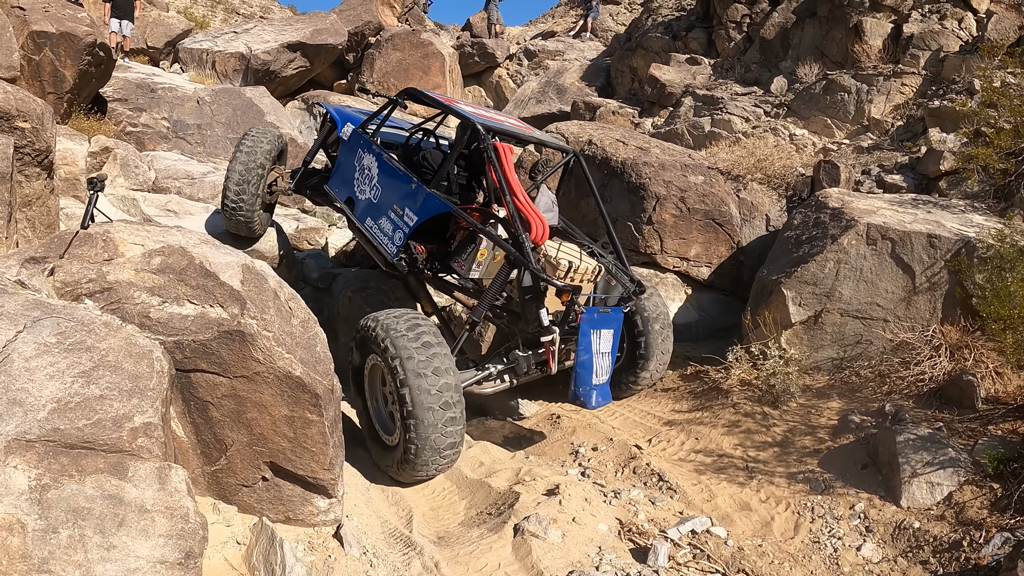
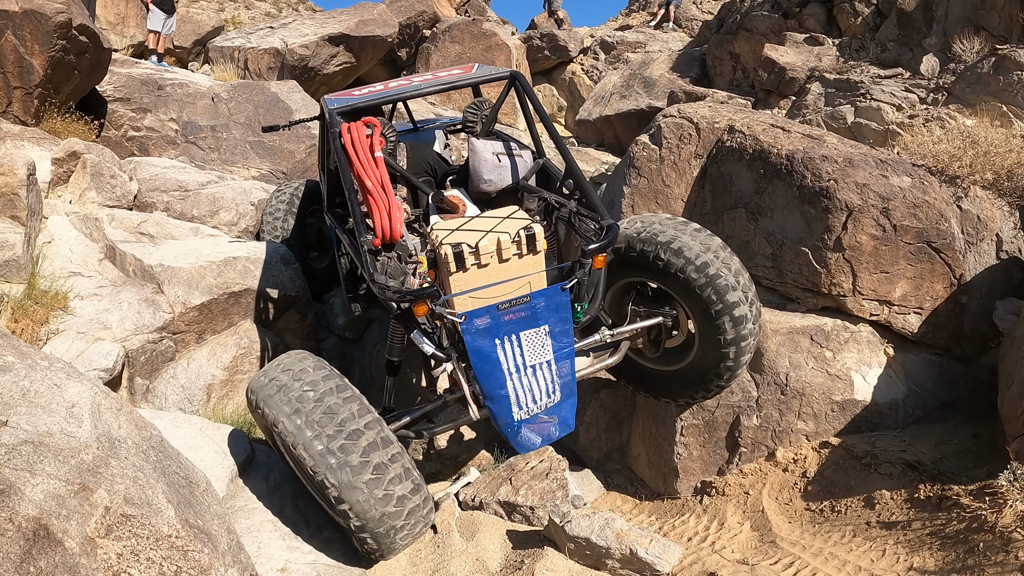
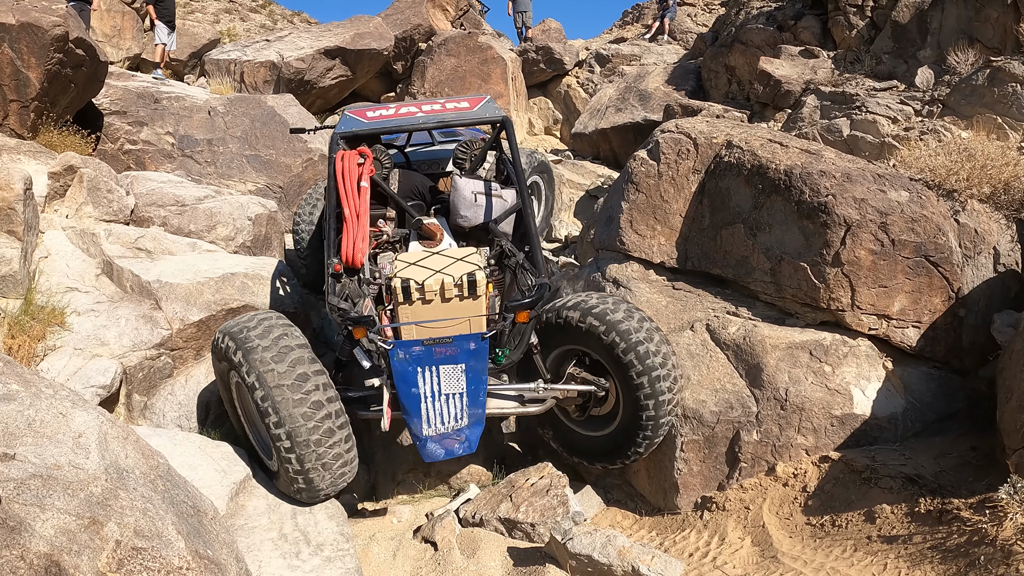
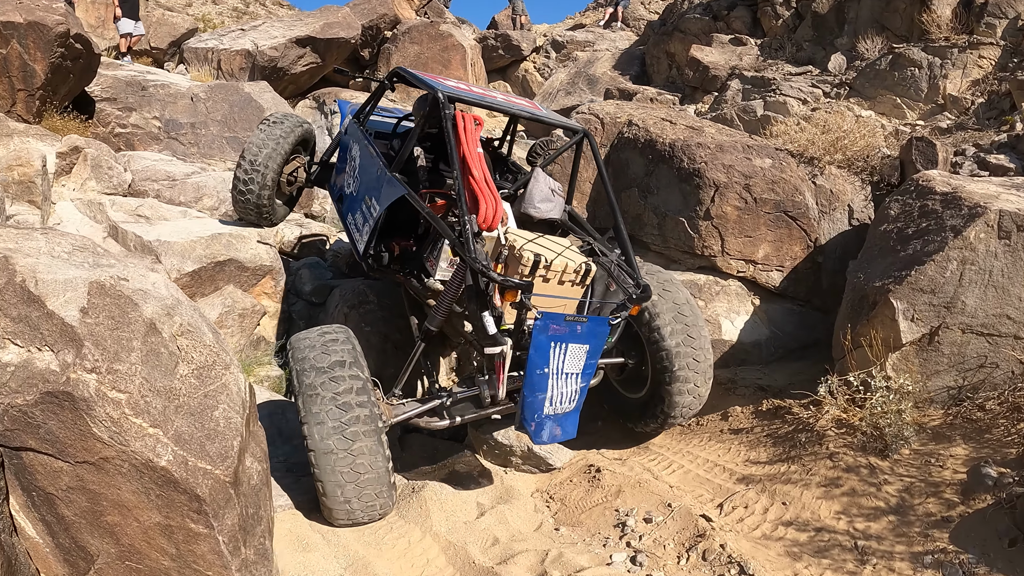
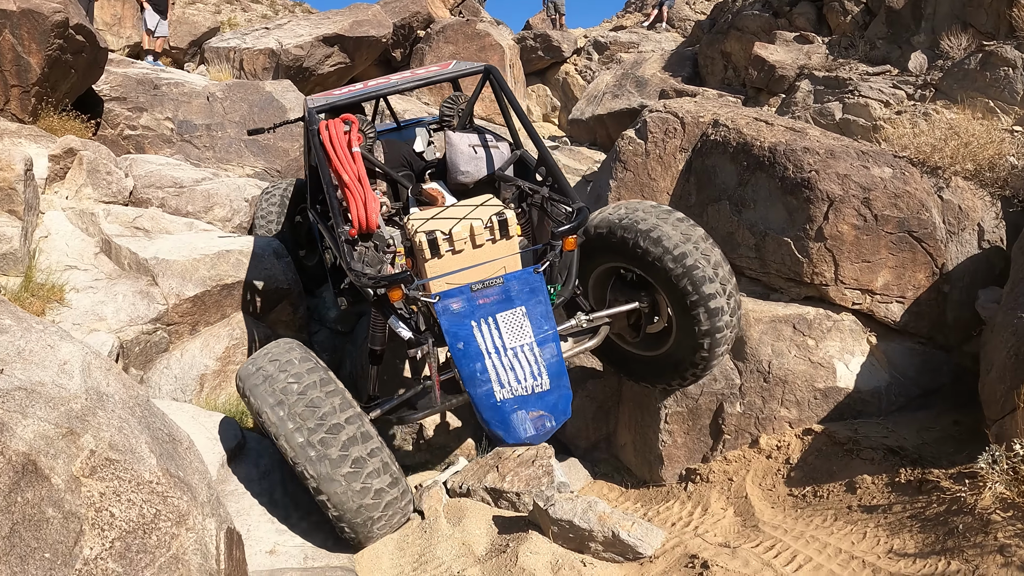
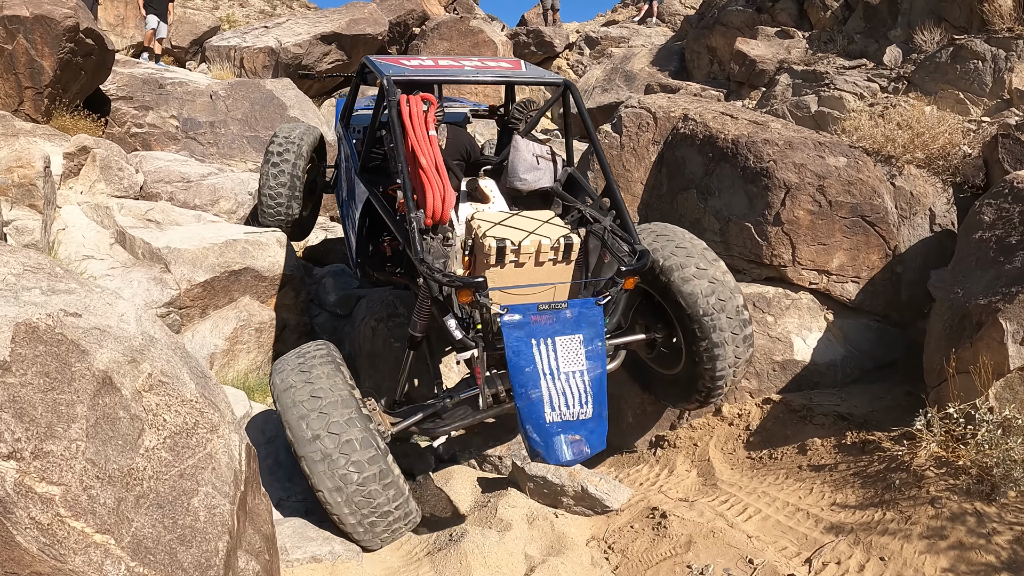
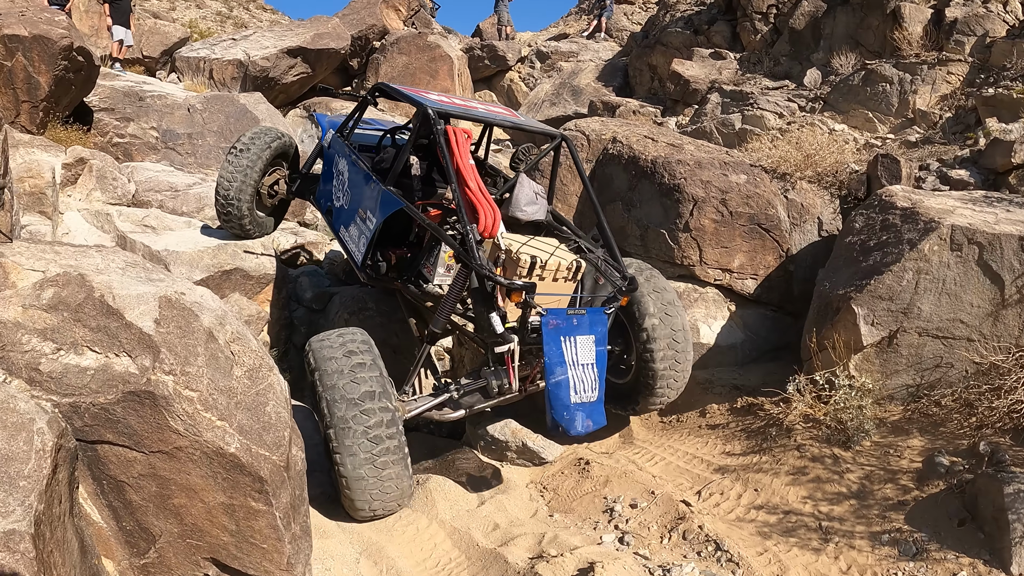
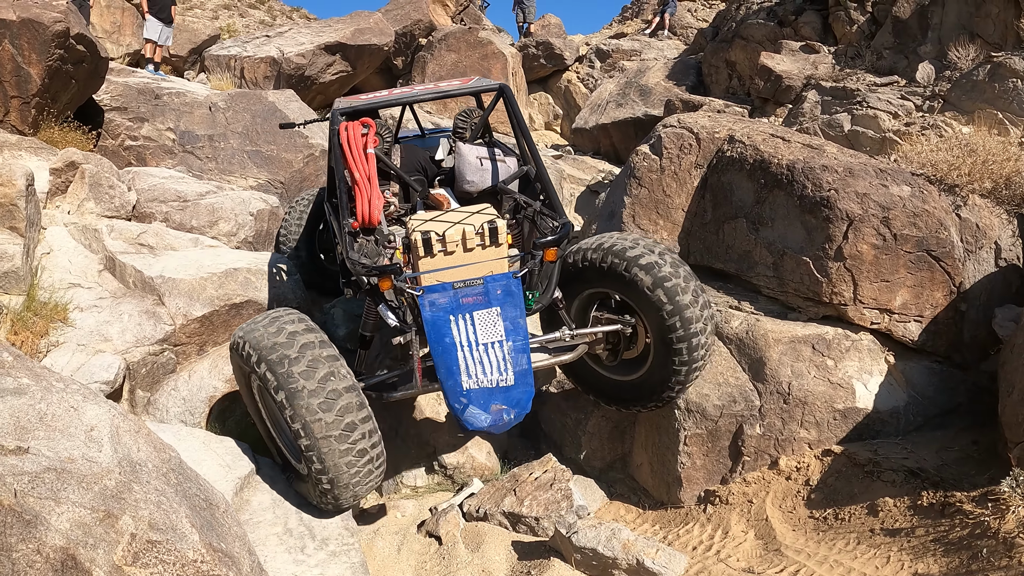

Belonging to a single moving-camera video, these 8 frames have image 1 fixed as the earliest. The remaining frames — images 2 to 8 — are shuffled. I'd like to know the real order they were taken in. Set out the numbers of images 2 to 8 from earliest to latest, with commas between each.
7, 4, 6, 5, 2, 8, 3
